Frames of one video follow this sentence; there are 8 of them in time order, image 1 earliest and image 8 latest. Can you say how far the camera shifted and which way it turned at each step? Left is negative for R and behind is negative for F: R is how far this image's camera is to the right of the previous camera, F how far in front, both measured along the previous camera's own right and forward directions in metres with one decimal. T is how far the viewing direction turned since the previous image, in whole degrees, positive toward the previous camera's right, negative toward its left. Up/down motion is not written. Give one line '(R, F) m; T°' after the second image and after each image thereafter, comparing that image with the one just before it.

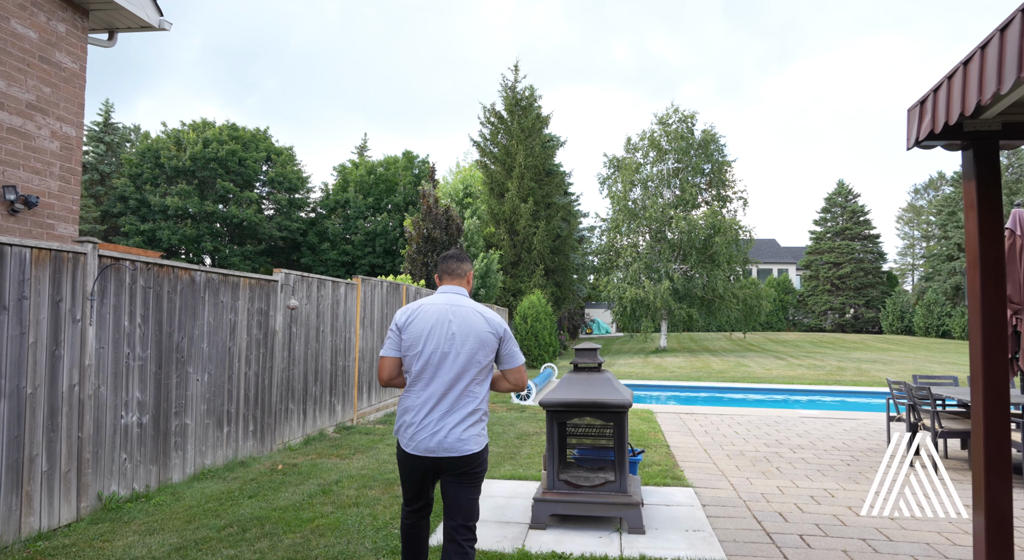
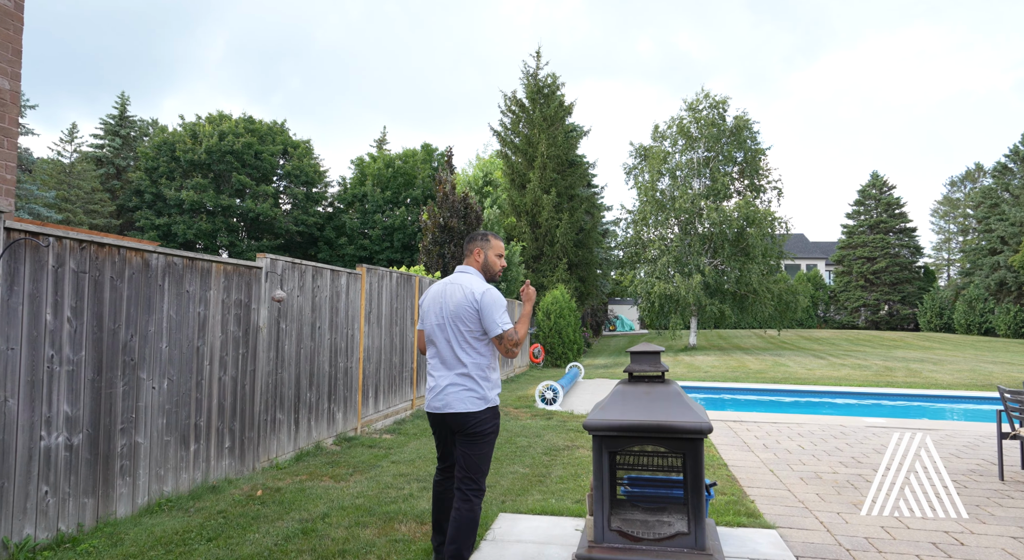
(-0.1, +1.0) m; -2°
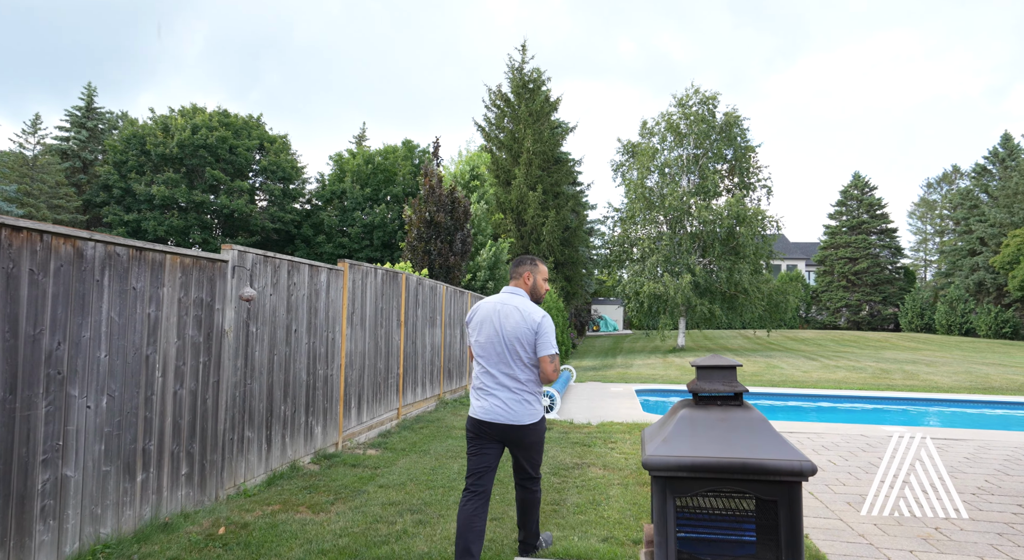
(-0.2, +0.7) m; +2°
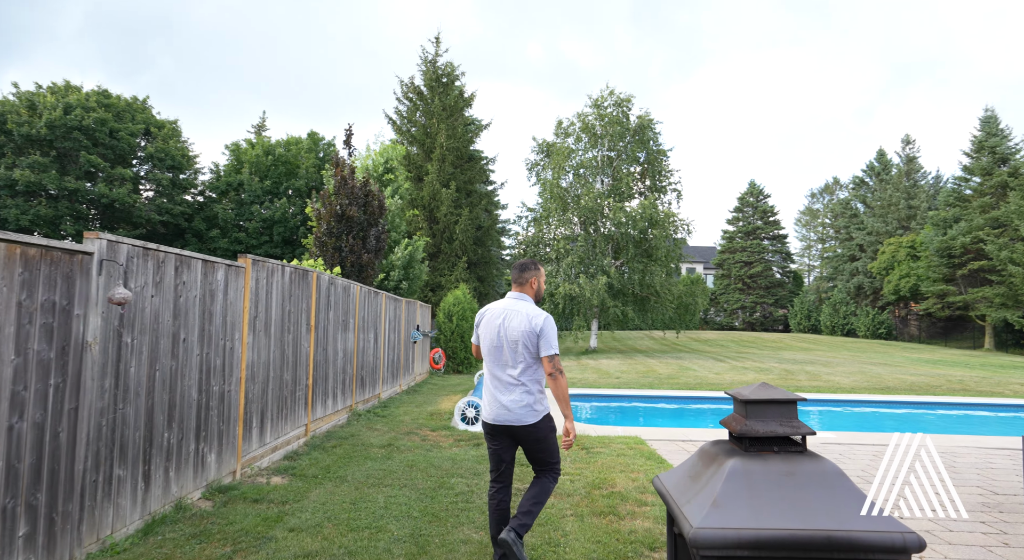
(-0.2, +0.7) m; +8°
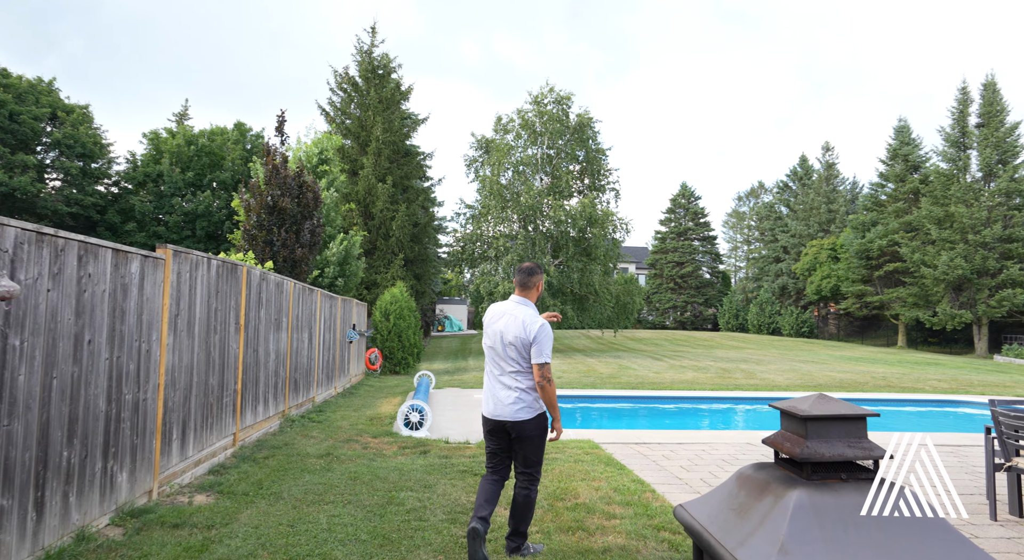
(-0.2, +0.4) m; +5°
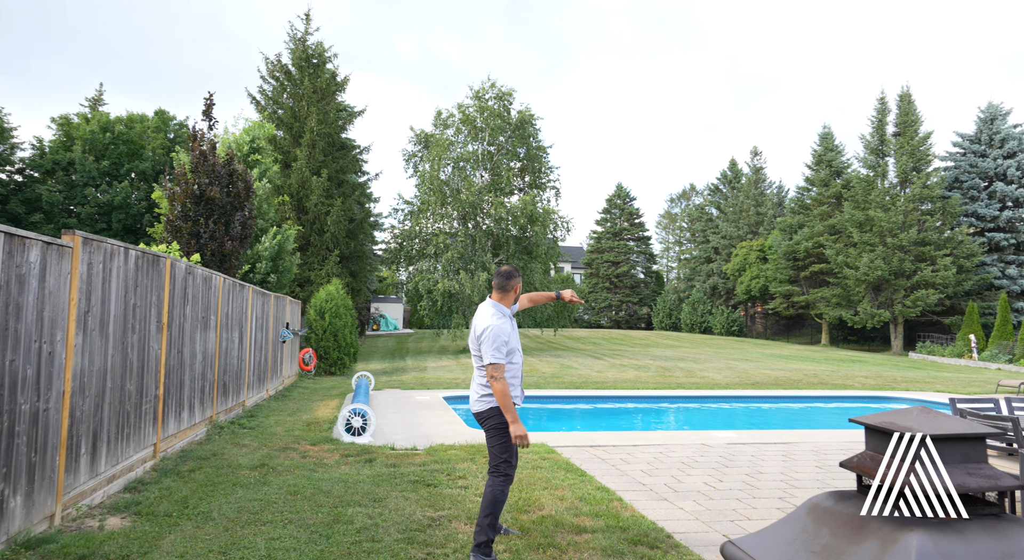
(-0.2, +0.4) m; +5°
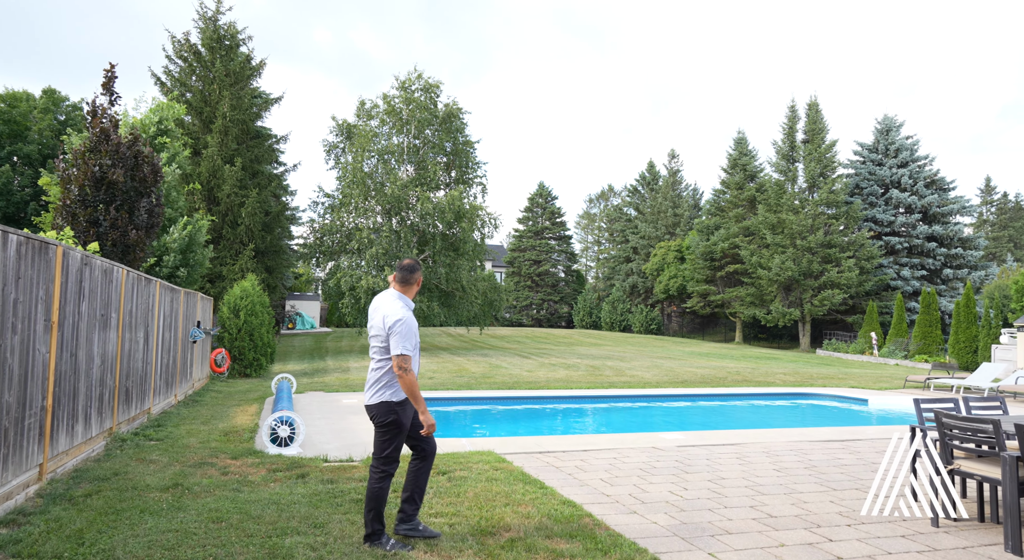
(-0.3, +0.5) m; +7°
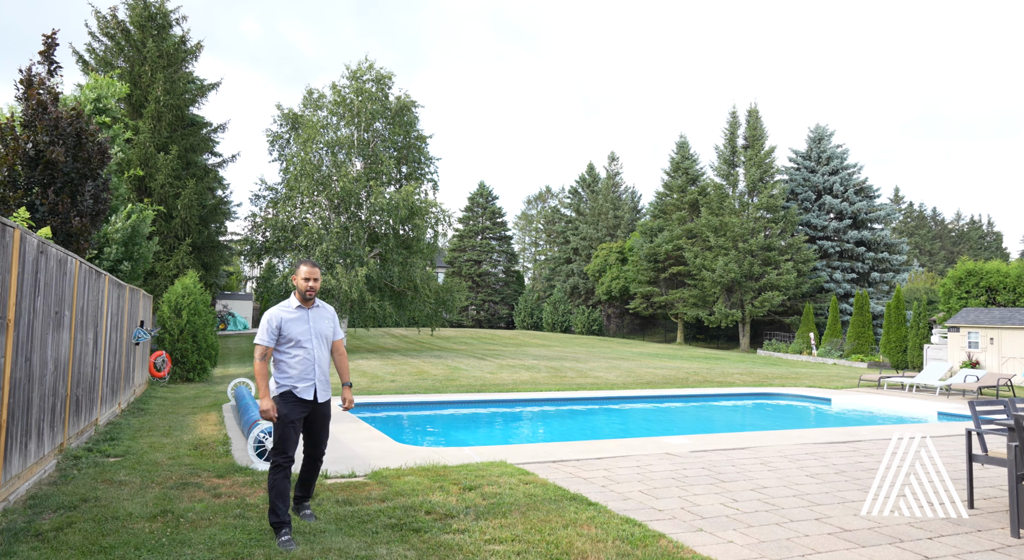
(-0.7, +0.6) m; +6°
